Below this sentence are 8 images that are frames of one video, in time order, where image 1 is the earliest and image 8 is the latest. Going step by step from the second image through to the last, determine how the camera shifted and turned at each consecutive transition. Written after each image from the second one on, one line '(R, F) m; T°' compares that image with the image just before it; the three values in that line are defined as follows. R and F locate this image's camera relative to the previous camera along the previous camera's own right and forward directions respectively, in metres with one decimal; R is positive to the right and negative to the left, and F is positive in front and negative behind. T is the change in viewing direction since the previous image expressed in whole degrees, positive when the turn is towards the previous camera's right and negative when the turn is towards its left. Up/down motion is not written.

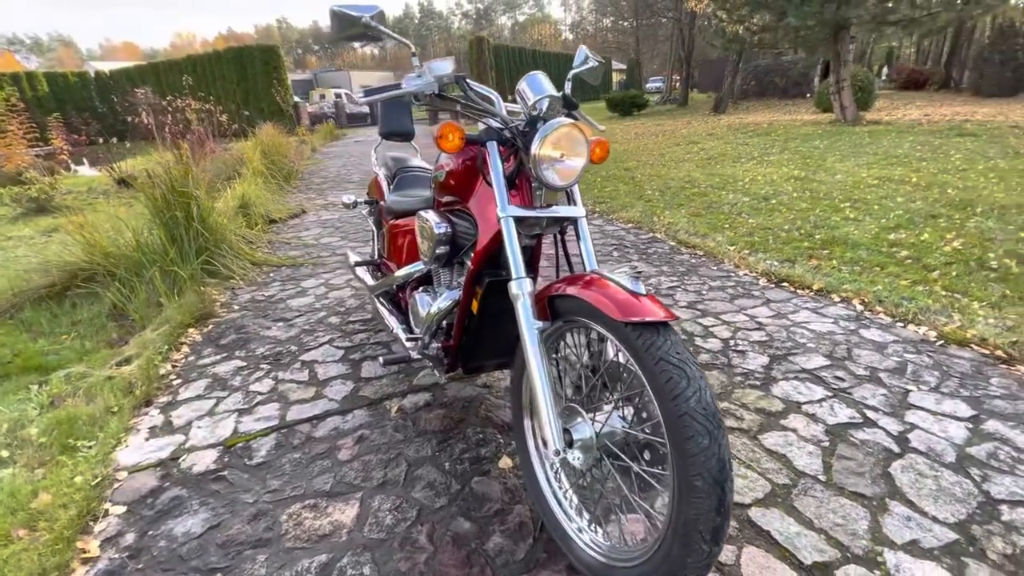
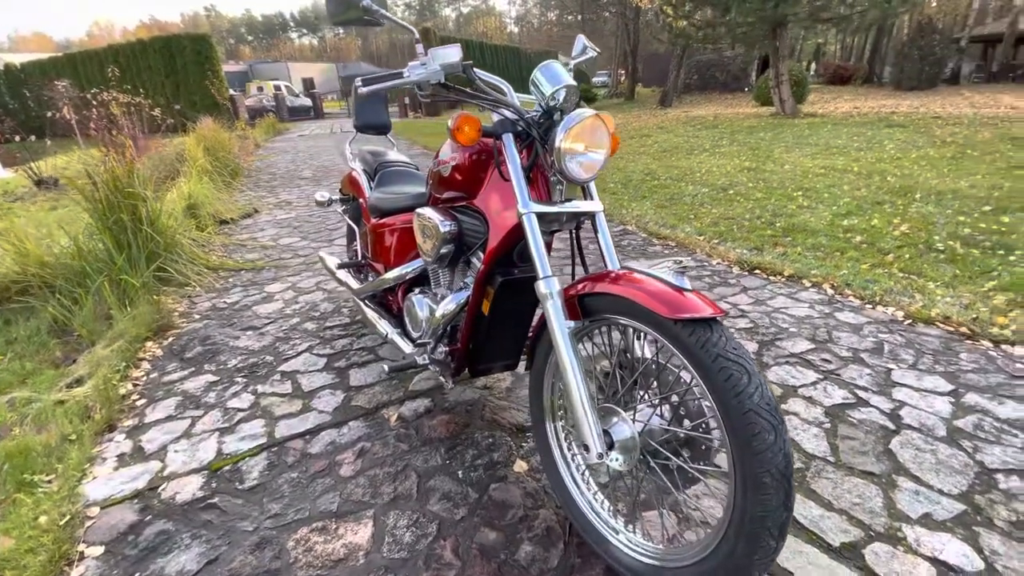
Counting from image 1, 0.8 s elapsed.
(-0.2, +0.1) m; +6°
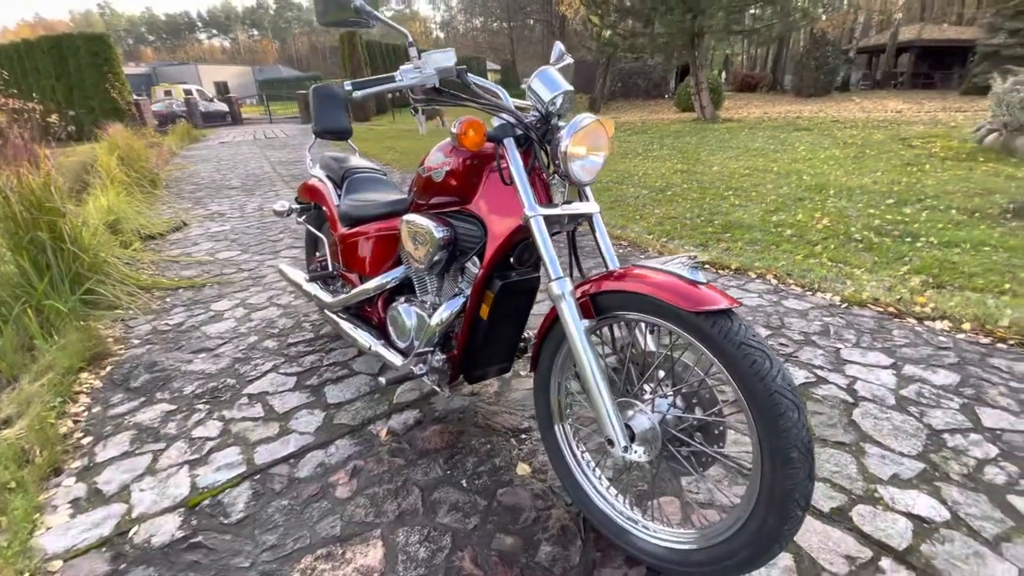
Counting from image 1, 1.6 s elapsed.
(-0.3, 0.0) m; +8°
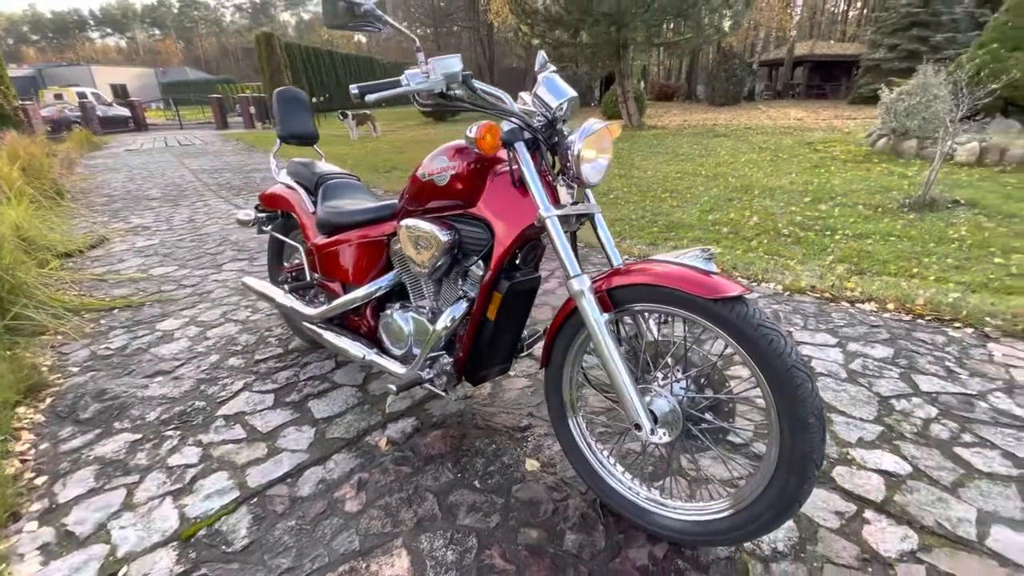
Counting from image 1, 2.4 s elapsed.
(-0.3, 0.0) m; +8°
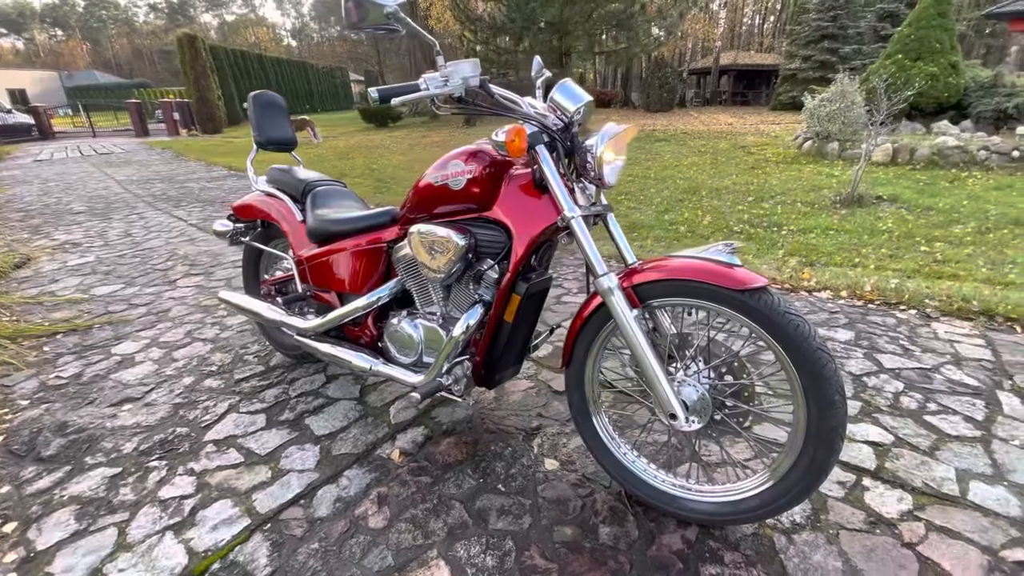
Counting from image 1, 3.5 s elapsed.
(-0.3, 0.0) m; +7°
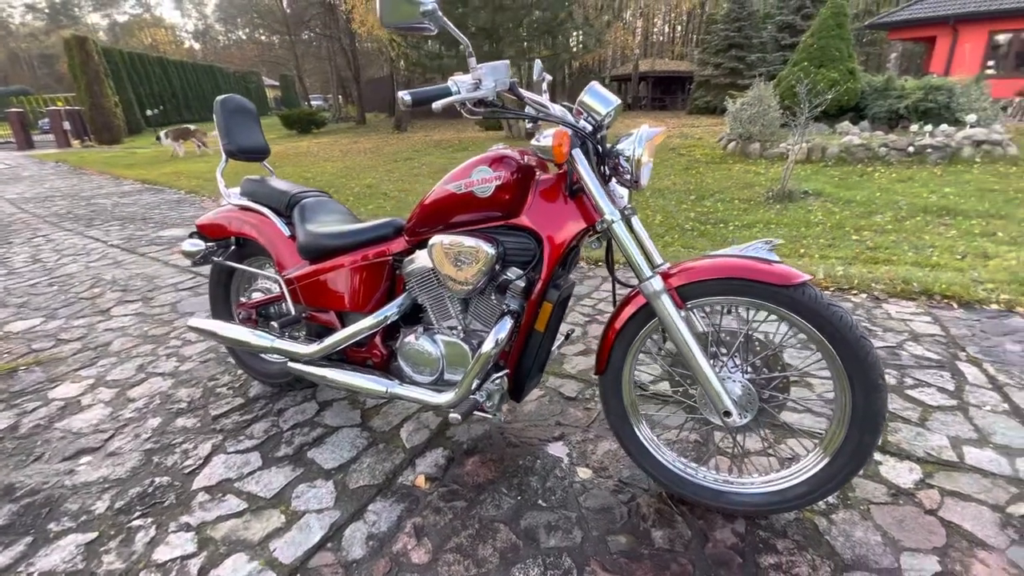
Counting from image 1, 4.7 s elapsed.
(-0.4, +0.1) m; +8°
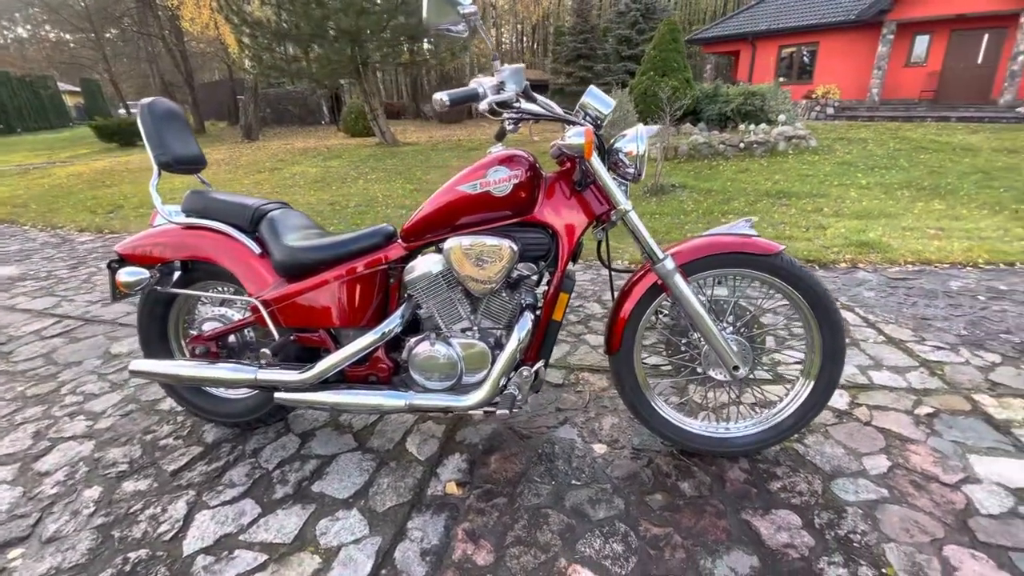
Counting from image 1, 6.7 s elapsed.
(-0.6, 0.0) m; +15°
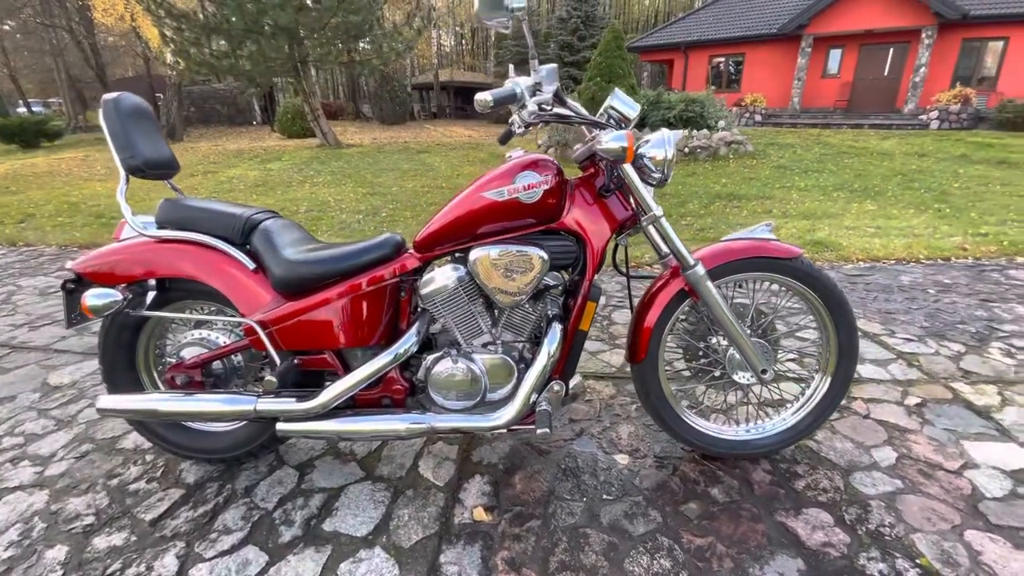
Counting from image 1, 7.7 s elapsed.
(-0.3, +0.1) m; +7°
